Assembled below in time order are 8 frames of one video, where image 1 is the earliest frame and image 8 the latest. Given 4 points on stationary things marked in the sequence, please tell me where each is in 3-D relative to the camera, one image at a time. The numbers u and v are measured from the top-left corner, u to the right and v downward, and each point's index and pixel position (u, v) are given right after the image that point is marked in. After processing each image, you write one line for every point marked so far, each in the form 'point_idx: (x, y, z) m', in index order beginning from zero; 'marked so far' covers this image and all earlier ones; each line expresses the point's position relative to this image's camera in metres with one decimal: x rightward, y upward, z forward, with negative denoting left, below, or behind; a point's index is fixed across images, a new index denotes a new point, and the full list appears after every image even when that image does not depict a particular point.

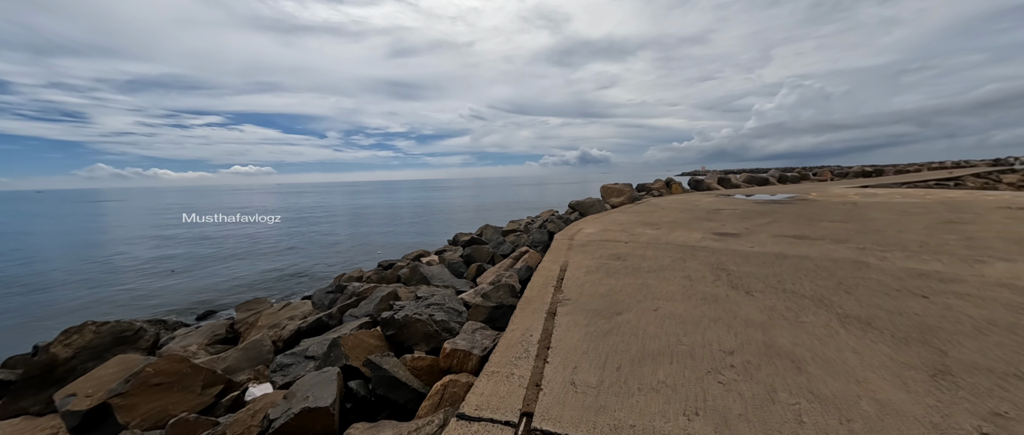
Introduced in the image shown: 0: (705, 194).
0: (+7.3, +0.9, +13.5) m
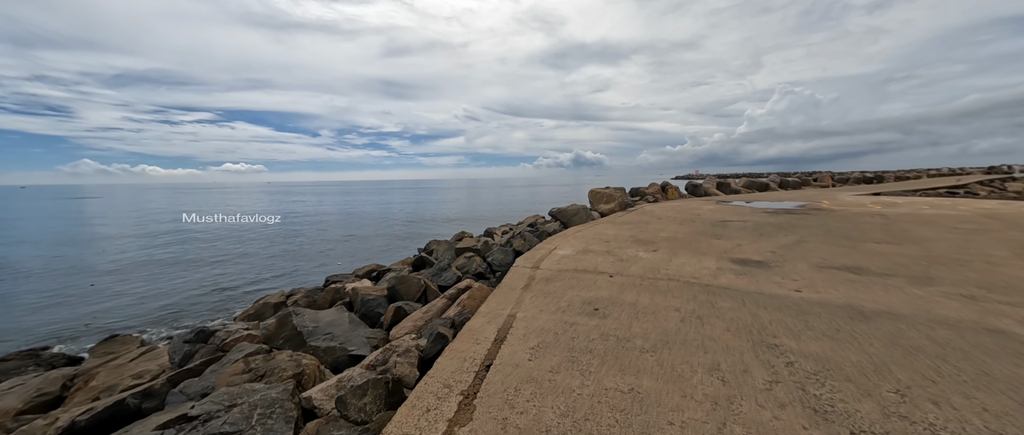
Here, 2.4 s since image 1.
0: (+6.6, +0.6, +12.2) m
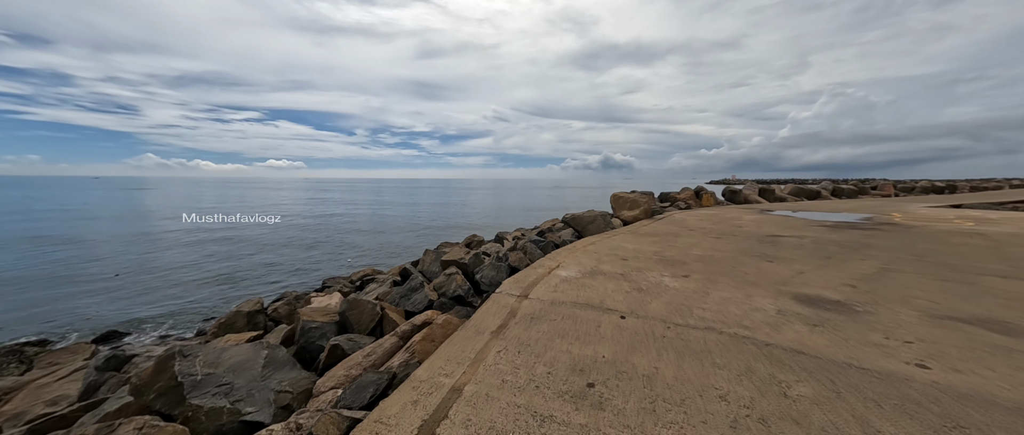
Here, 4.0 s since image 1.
0: (+7.1, +0.3, +10.8) m
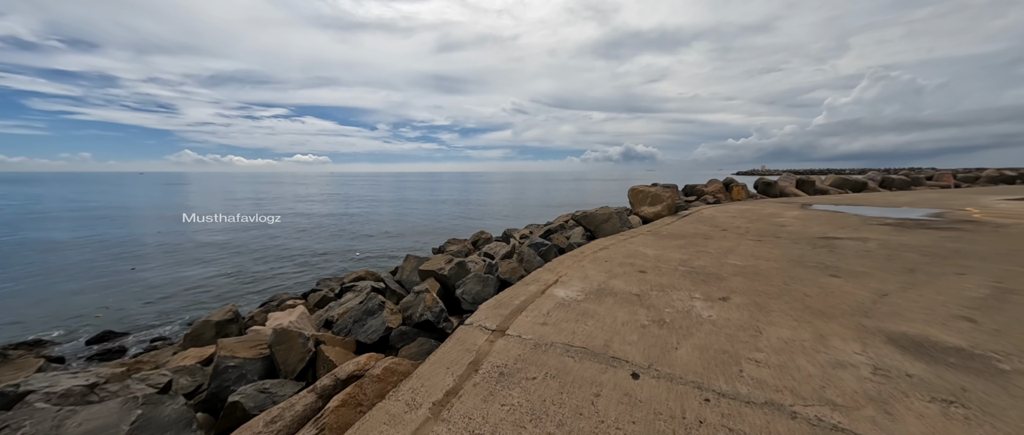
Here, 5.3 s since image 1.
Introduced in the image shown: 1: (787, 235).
0: (+7.4, +0.4, +9.7) m
1: (+4.0, -0.3, +5.2) m
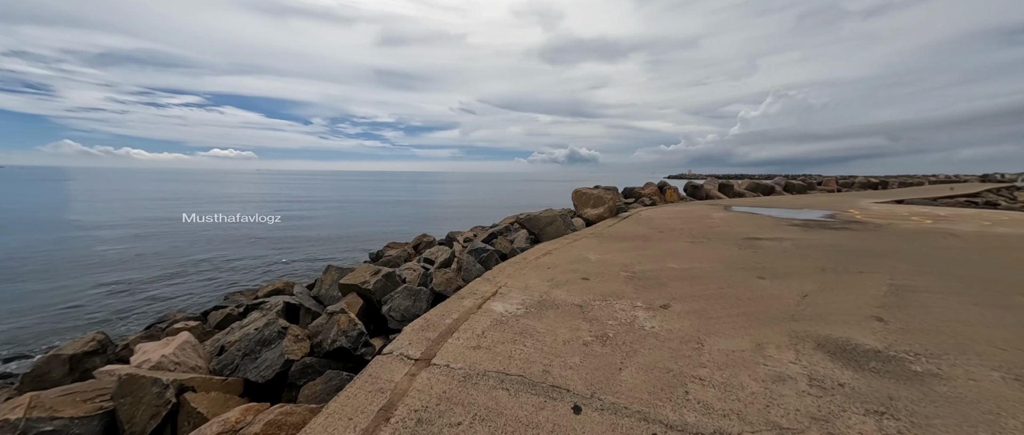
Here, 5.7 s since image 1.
0: (+5.7, +0.4, +10.4) m
1: (+3.1, -0.3, +5.5) m
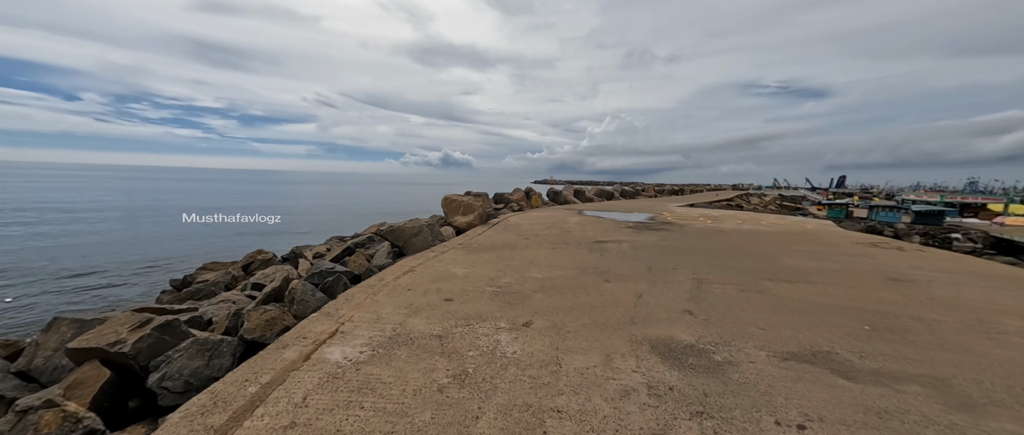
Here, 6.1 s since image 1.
0: (+1.8, +0.2, +11.5) m
1: (+1.0, -0.4, +6.0) m
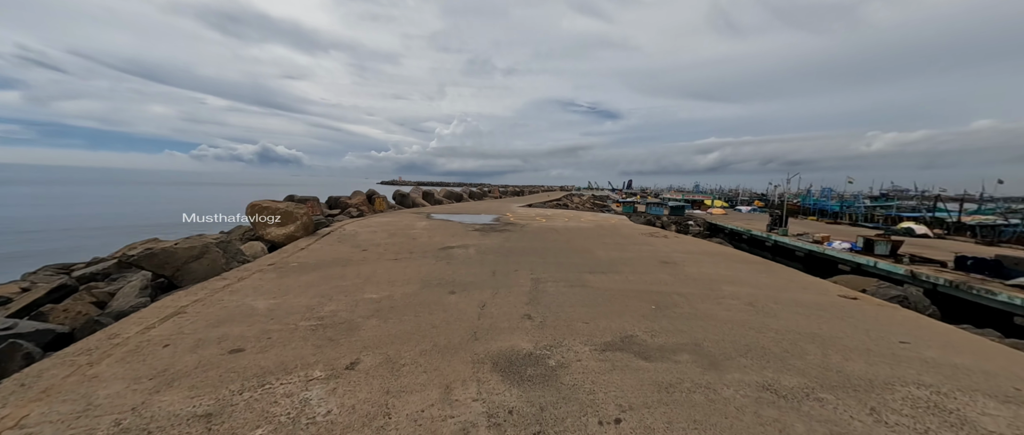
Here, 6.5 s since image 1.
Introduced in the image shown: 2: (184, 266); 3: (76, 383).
0: (-3.1, +0.1, +10.9) m
1: (-1.5, -0.5, +5.6) m
2: (-3.5, -0.4, +3.8) m
3: (-2.1, -0.8, +1.8) m
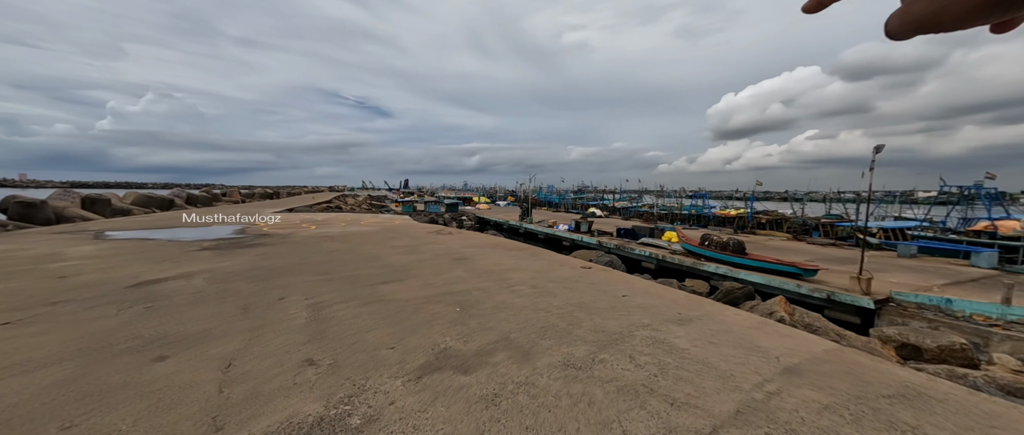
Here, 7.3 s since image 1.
0: (-8.4, -0.3, +6.7) m
1: (-4.0, -0.7, +3.2) m
2: (-4.6, -0.7, +0.6) m
3: (-2.3, -0.9, -0.2) m
